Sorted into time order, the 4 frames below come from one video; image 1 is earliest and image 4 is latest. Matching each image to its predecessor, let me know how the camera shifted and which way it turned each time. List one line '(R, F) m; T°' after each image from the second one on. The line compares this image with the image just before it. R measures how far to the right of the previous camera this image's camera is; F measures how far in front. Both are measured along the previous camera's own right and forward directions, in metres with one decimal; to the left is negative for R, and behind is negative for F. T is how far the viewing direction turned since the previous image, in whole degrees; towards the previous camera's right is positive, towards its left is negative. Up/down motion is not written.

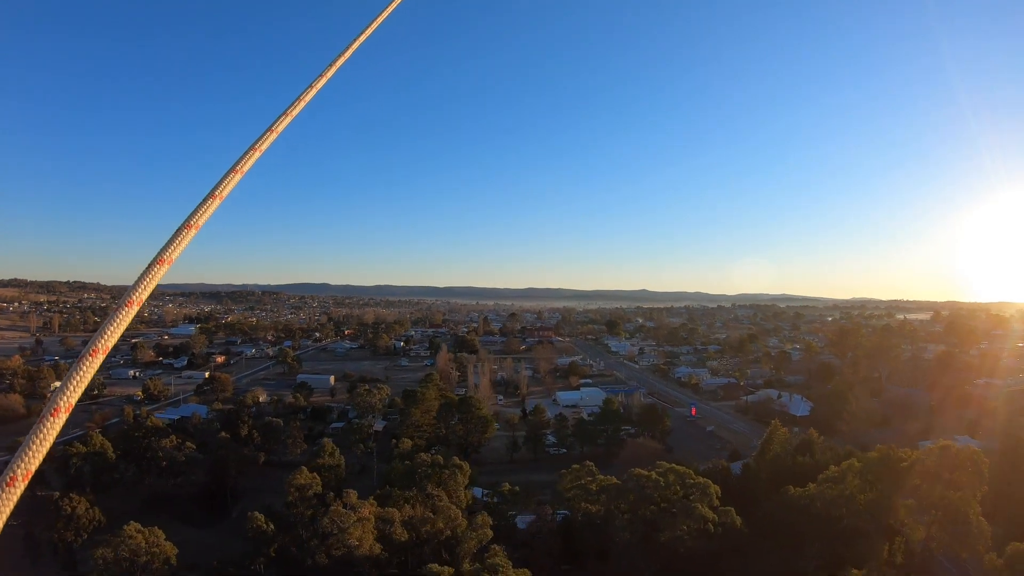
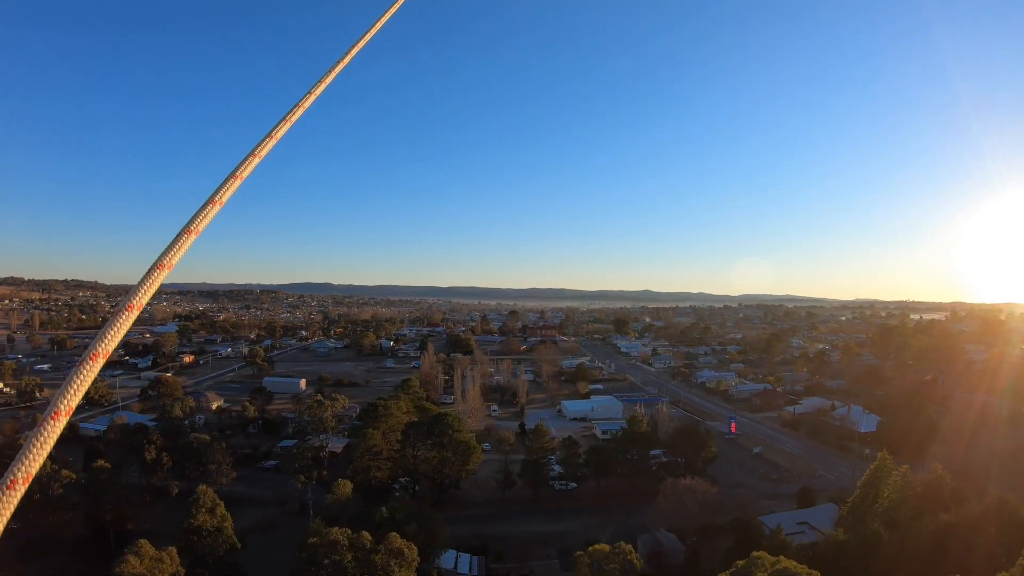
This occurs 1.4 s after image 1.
(+0.2, +3.4) m; 0°
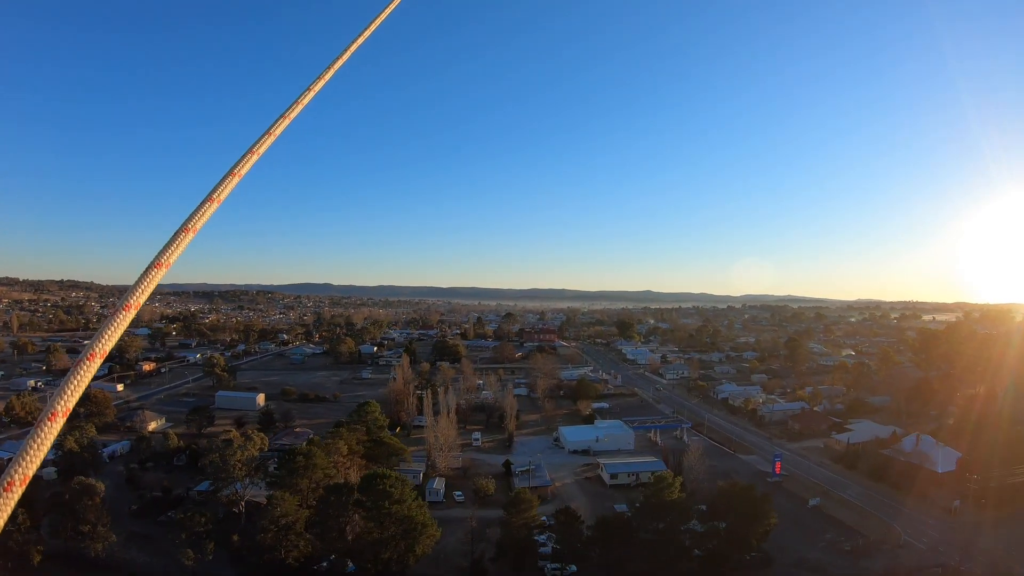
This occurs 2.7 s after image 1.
(+0.4, +3.0) m; 0°
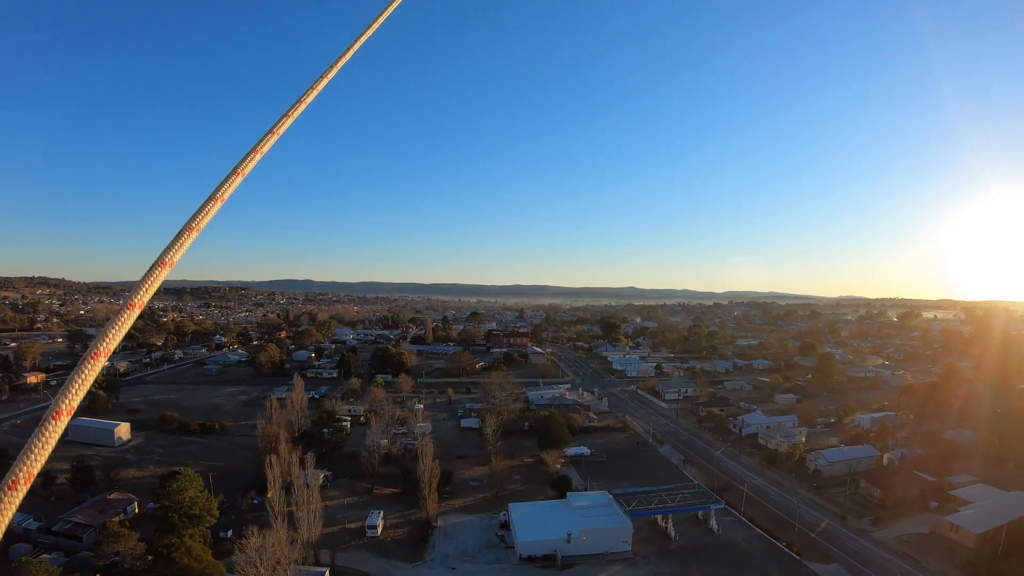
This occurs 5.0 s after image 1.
(+1.0, +5.1) m; +1°
